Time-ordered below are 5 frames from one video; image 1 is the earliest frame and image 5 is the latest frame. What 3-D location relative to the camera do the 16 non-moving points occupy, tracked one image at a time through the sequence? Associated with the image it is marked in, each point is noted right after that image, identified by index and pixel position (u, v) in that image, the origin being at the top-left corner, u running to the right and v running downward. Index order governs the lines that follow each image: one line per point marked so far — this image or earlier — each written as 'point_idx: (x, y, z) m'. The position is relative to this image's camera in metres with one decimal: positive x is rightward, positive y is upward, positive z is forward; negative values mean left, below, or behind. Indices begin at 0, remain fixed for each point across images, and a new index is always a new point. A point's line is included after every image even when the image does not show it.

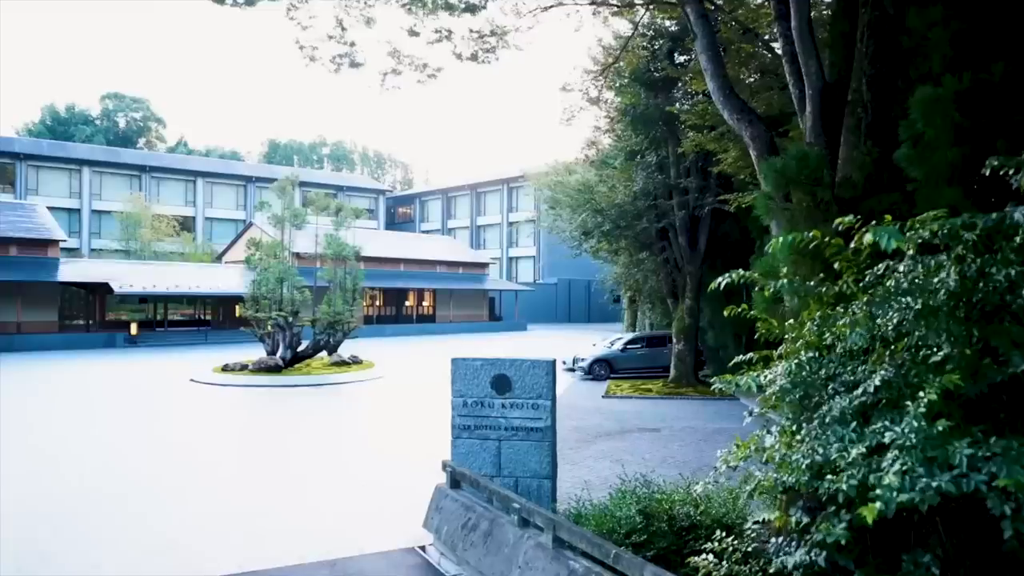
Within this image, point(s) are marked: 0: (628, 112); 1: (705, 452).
0: (+2.6, +3.9, +17.0) m
1: (+2.8, -2.4, +11.0) m
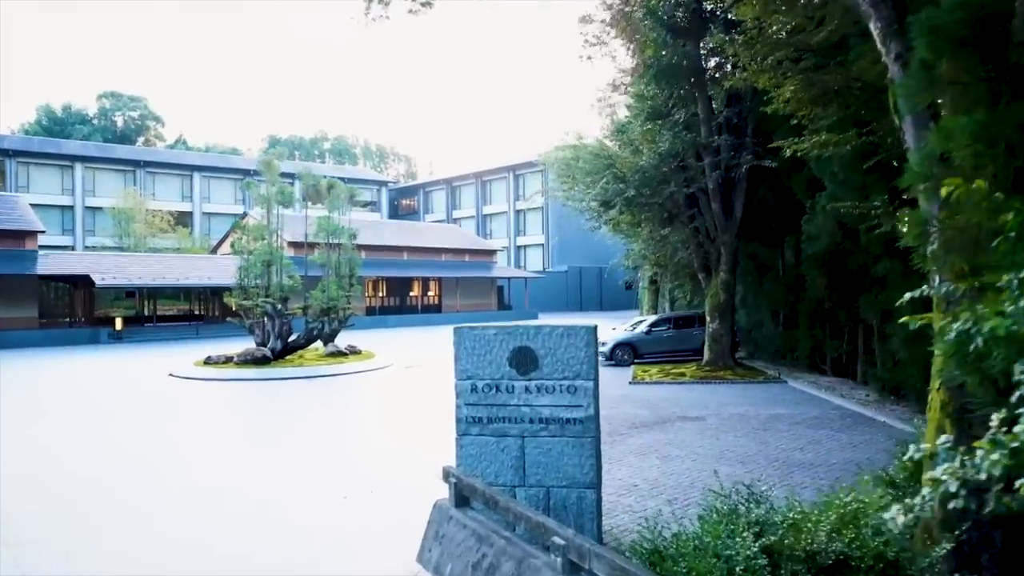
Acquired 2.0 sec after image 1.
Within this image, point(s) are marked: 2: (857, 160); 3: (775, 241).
0: (+2.7, +4.4, +15.0) m
1: (+3.0, -1.9, +9.0) m
2: (+5.1, +1.9, +11.2) m
3: (+6.1, +1.1, +17.7) m
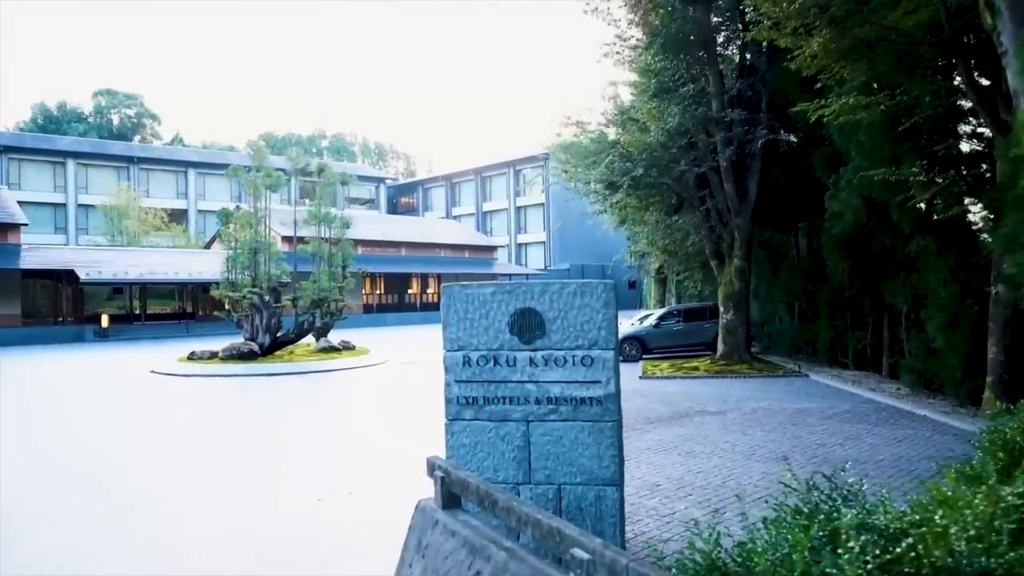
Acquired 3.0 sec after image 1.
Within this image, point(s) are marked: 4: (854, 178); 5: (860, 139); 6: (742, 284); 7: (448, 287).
0: (+2.7, +4.7, +14.1) m
1: (+3.0, -1.6, +8.0) m
2: (+5.1, +2.2, +10.3) m
3: (+6.1, +1.3, +16.7) m
4: (+5.2, +1.7, +11.5) m
5: (+5.0, +2.1, +10.9) m
6: (+4.7, +0.1, +15.6) m
7: (-0.4, 0.0, +4.3) m
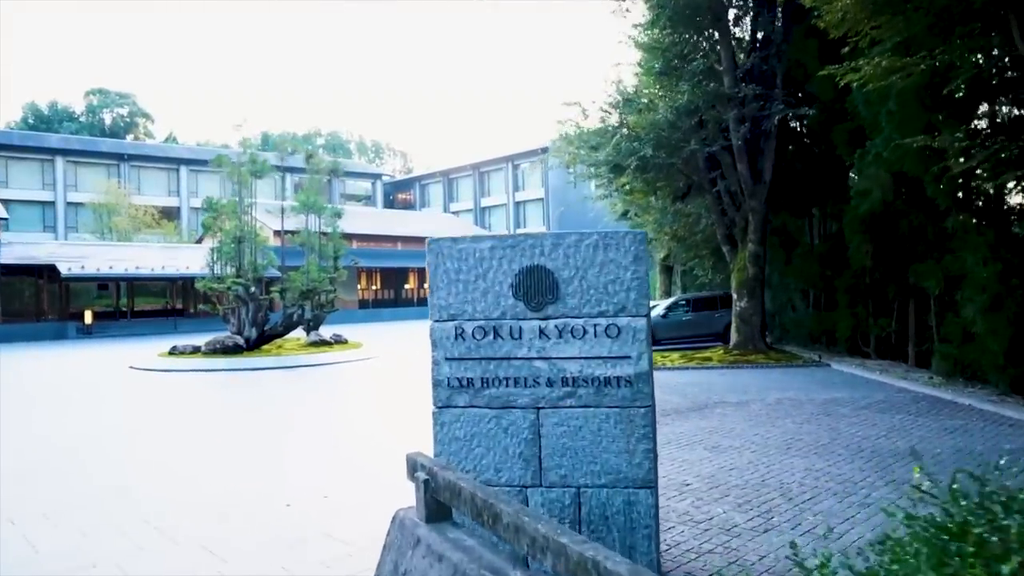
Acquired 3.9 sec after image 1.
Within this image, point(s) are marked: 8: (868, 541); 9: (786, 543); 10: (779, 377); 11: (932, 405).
0: (+2.7, +4.9, +13.2) m
1: (+3.1, -1.3, +7.2) m
2: (+5.1, +2.4, +9.4) m
3: (+6.1, +1.6, +15.9) m
4: (+5.2, +1.9, +10.7) m
5: (+5.0, +2.4, +10.1) m
6: (+4.7, +0.4, +14.7) m
7: (-0.3, +0.2, +3.4) m
8: (+1.8, -1.3, +3.9) m
9: (+1.4, -1.3, +4.0) m
10: (+4.2, -1.4, +11.9) m
11: (+4.7, -1.3, +8.5) m
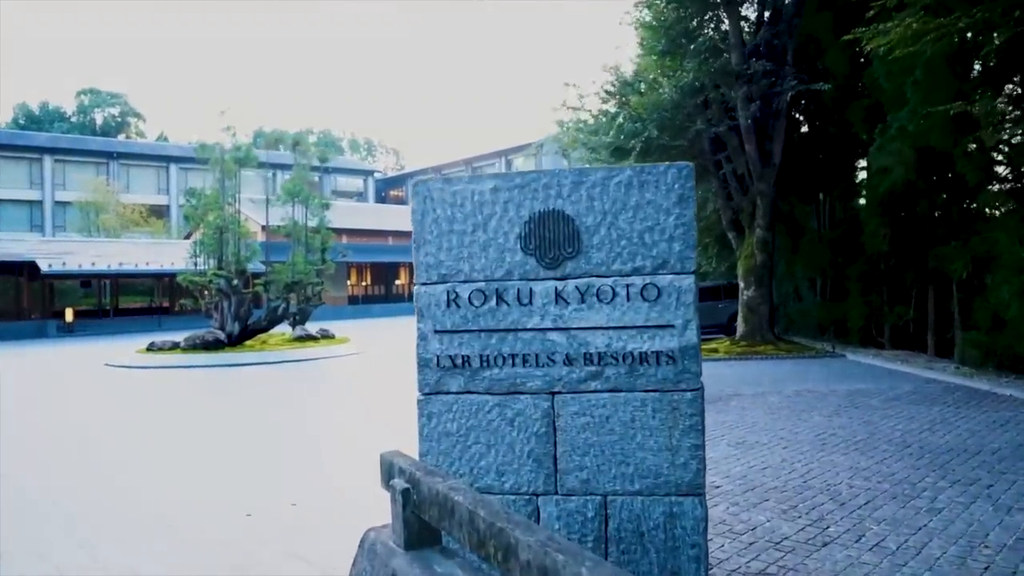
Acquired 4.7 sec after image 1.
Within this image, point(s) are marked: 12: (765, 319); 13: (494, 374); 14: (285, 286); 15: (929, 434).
0: (+2.6, +5.1, +12.5) m
1: (+3.1, -1.2, +6.5) m
2: (+5.0, +2.6, +8.7) m
3: (+6.0, +1.8, +15.2) m
4: (+5.2, +2.1, +10.0) m
5: (+5.0, +2.6, +9.4) m
6: (+4.7, +0.6, +14.0) m
7: (-0.3, +0.4, +2.7) m
8: (+1.9, -1.1, +3.2) m
9: (+1.5, -1.2, +3.3) m
10: (+4.1, -1.2, +11.2) m
11: (+4.7, -1.1, +7.8) m
12: (+4.7, -0.6, +14.1) m
13: (-0.1, -0.3, +2.6) m
14: (-5.4, 0.0, +18.7) m
15: (+3.2, -1.1, +5.9) m
